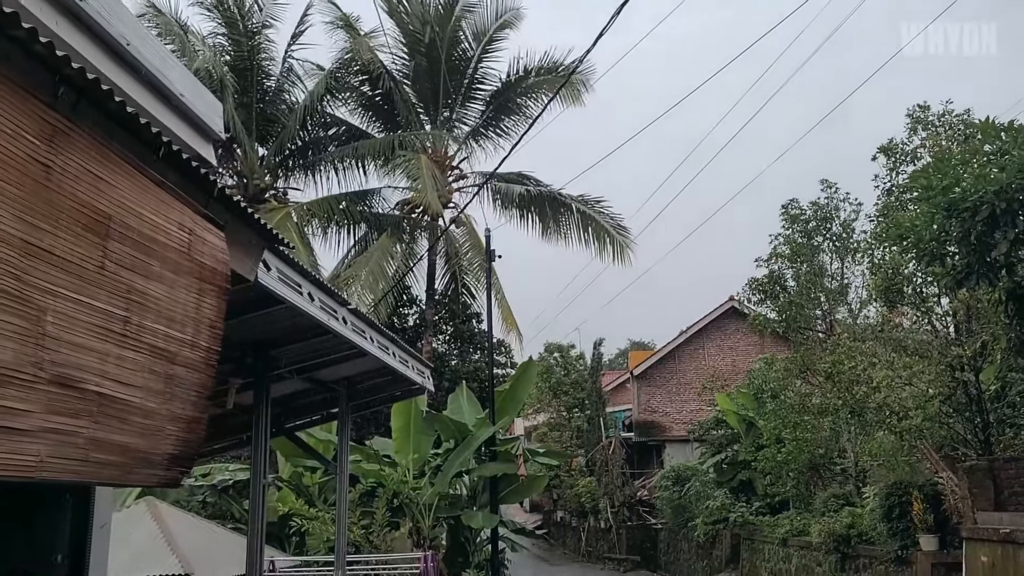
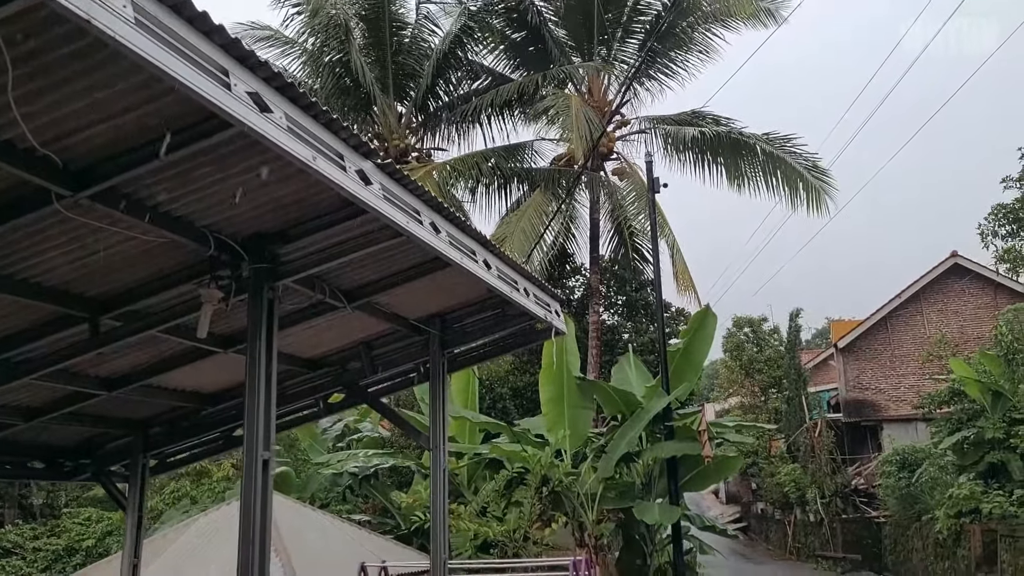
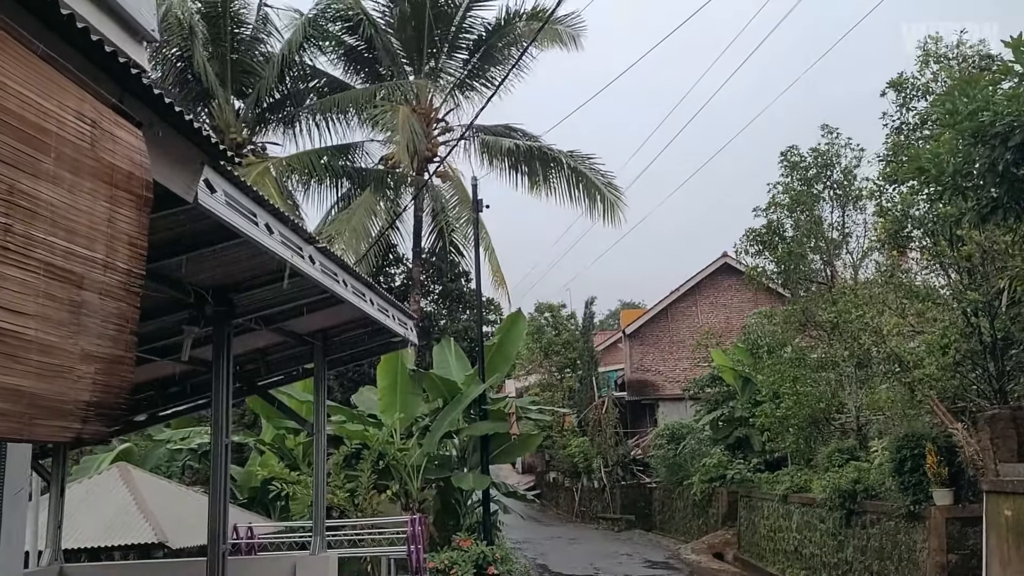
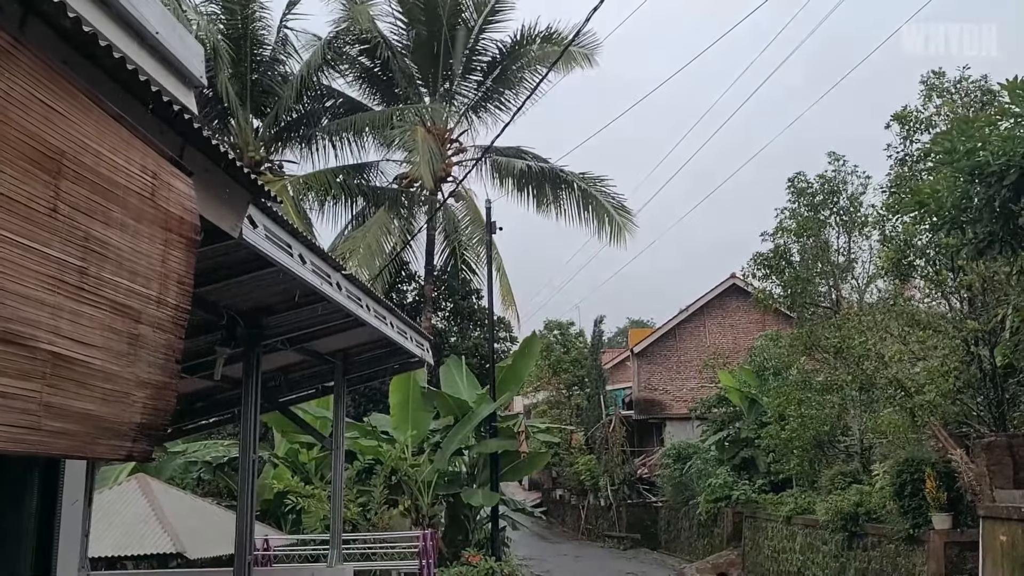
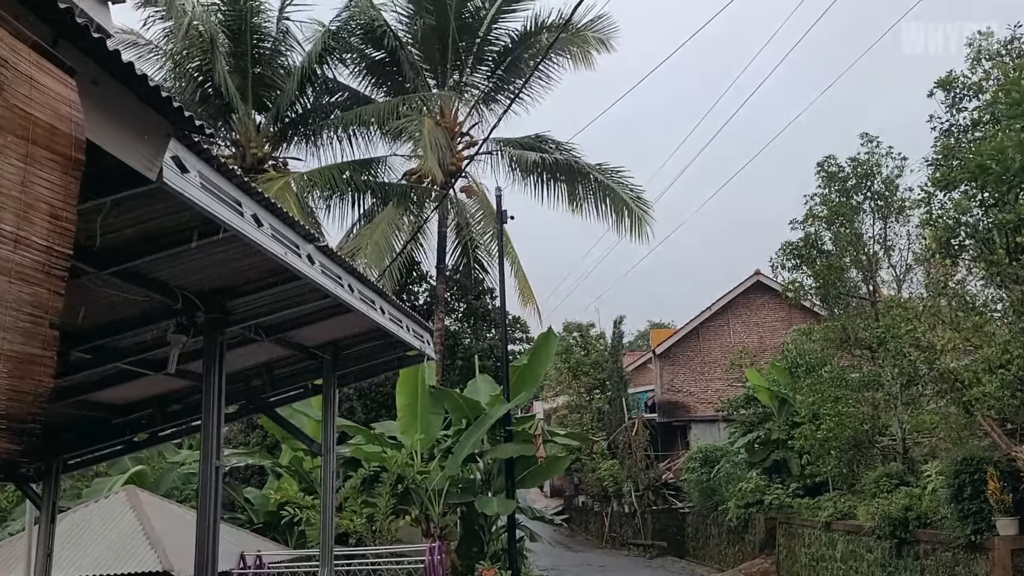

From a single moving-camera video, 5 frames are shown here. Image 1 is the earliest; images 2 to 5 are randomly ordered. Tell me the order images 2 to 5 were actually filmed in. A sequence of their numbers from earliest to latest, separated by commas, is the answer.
4, 3, 5, 2
